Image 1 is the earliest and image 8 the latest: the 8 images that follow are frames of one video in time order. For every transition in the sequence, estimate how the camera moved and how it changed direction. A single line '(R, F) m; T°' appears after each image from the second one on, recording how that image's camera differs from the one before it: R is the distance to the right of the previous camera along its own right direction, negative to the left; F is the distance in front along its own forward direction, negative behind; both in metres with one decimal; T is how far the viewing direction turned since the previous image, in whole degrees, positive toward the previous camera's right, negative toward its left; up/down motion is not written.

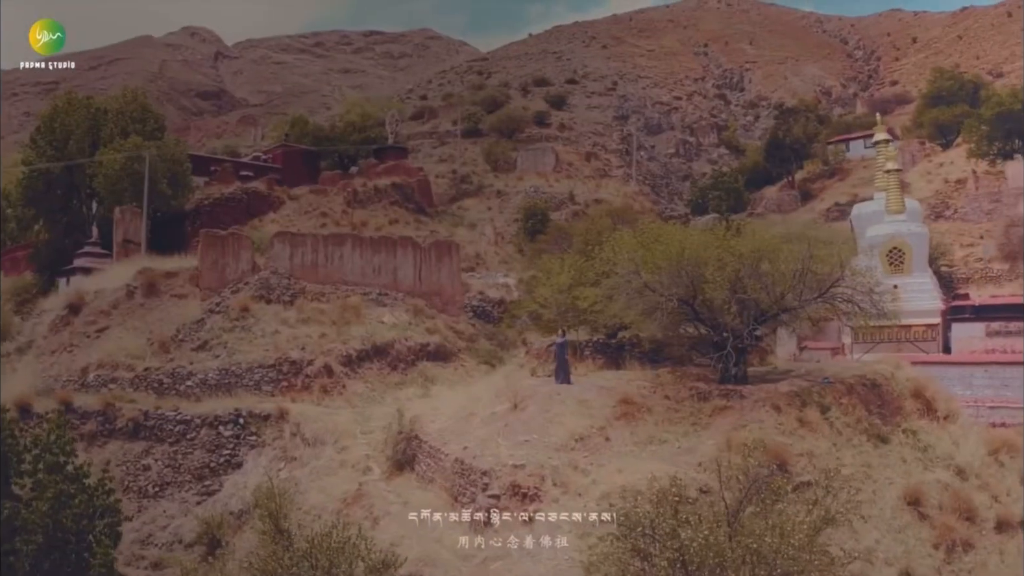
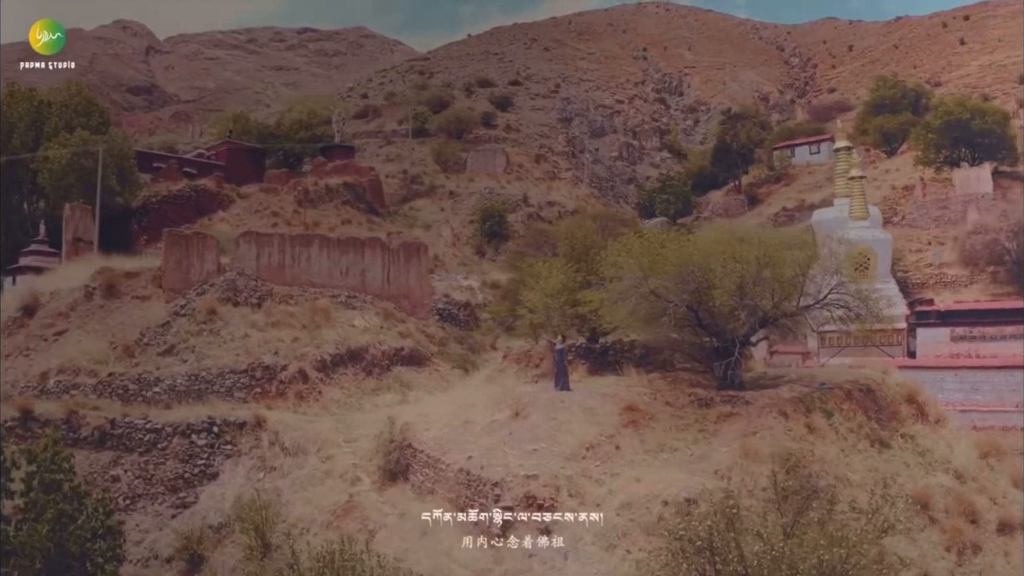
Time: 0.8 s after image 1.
(-0.4, +0.2) m; +5°
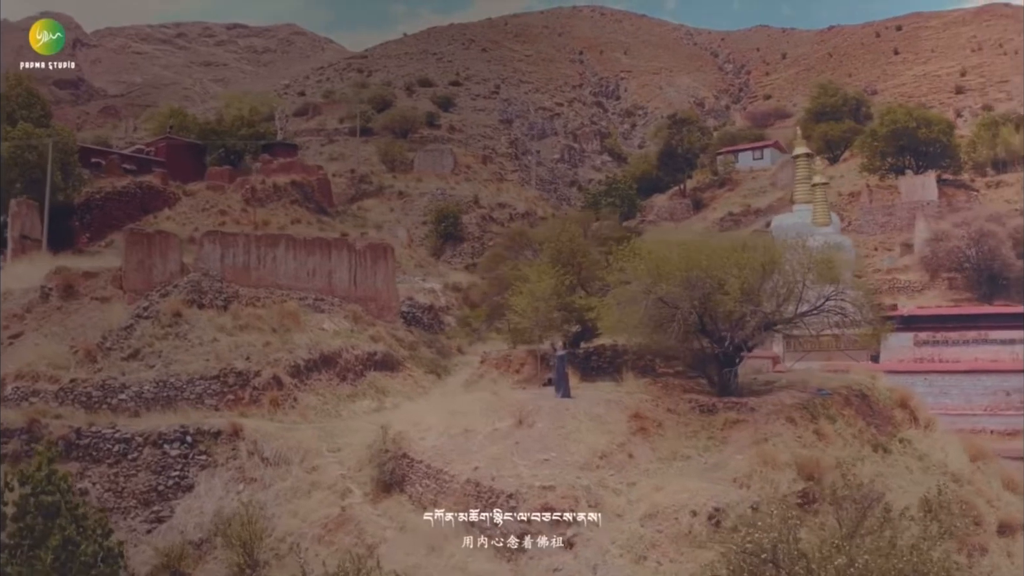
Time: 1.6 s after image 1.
(-0.4, +0.2) m; +5°
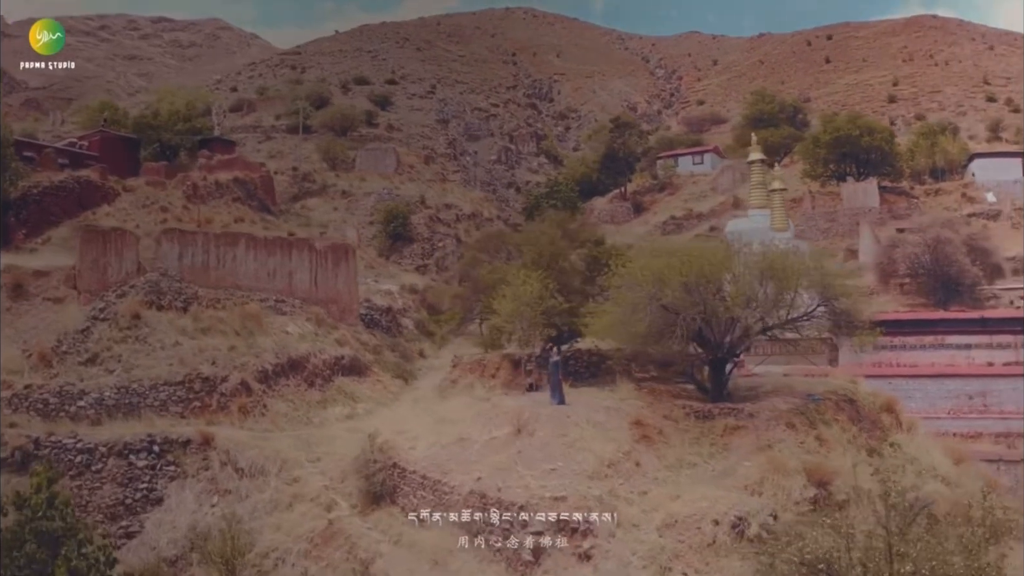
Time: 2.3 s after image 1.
(-0.4, +0.2) m; +5°
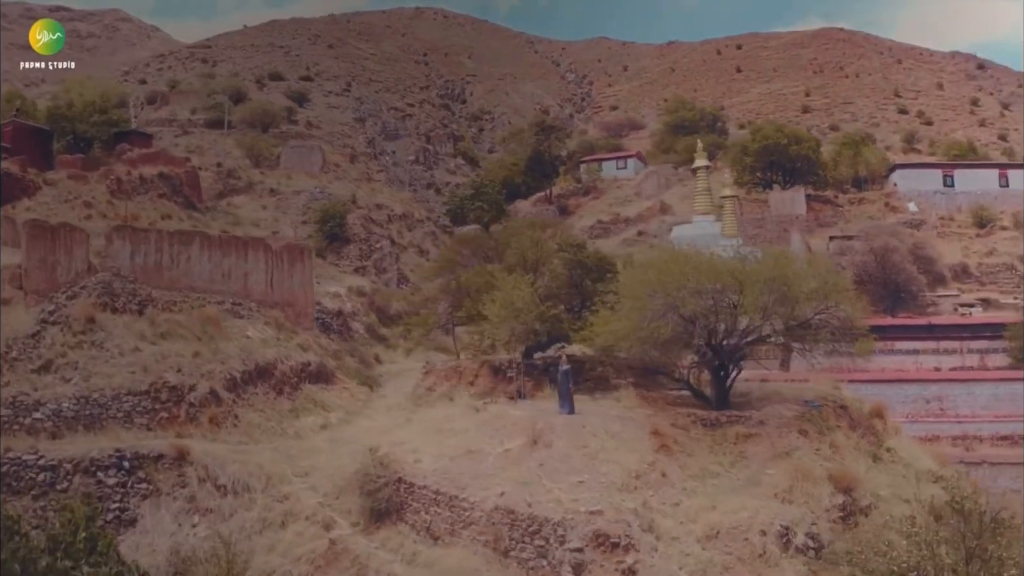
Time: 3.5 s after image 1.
(-0.6, +0.3) m; +7°
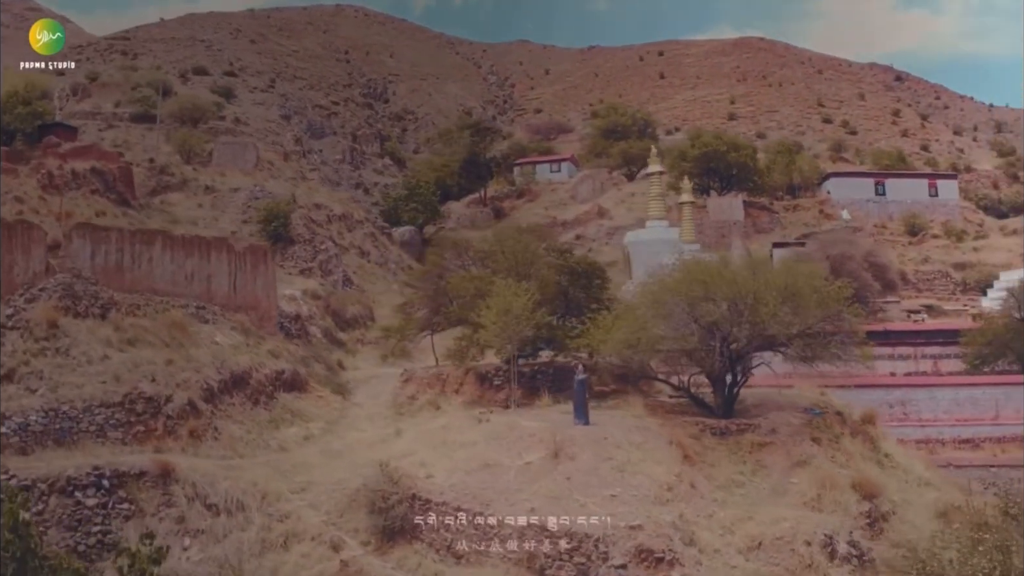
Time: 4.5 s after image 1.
(-0.5, +0.2) m; +6°
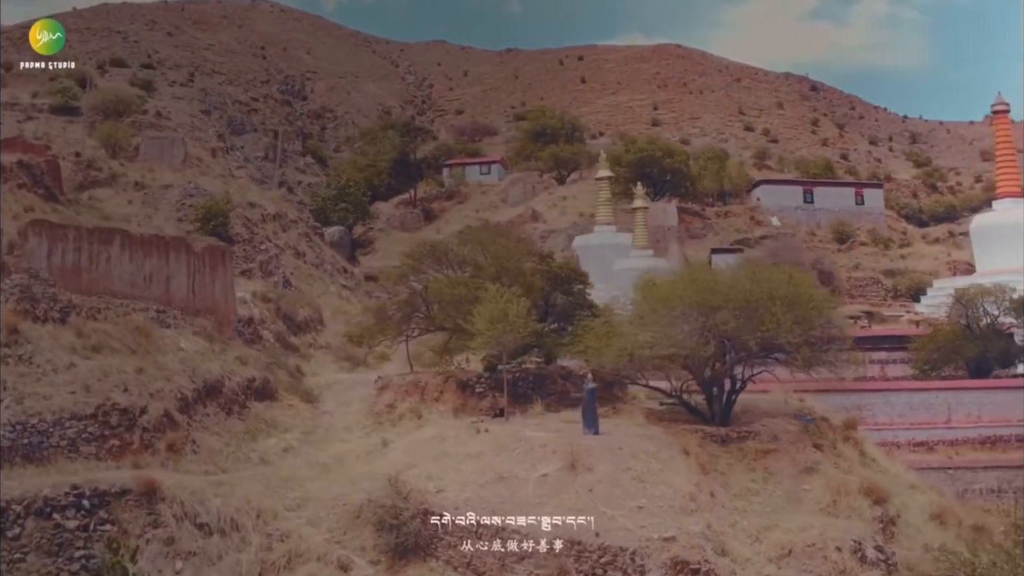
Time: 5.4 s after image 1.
(-0.5, +0.2) m; +6°
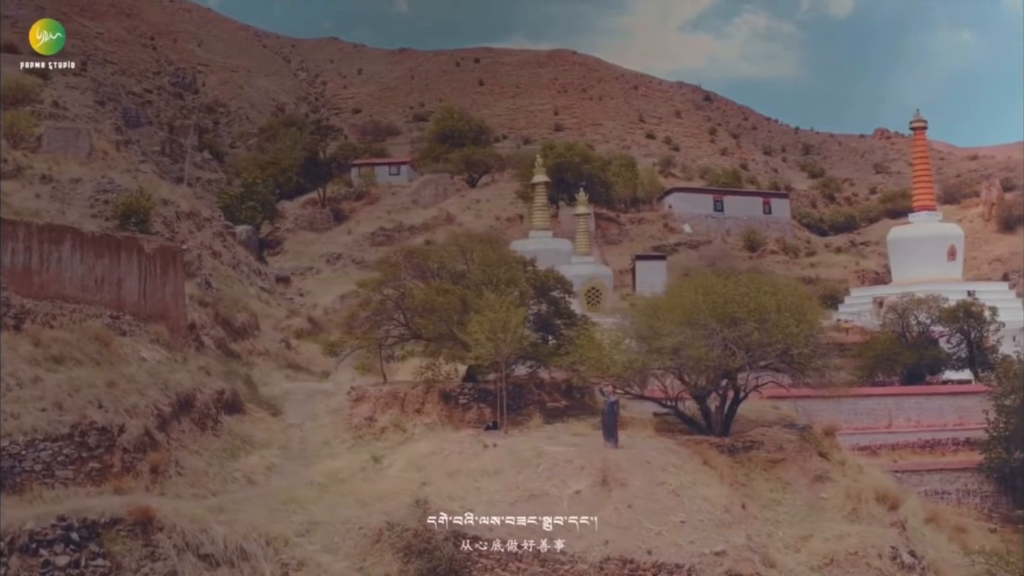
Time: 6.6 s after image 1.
(-0.6, +0.3) m; +8°
